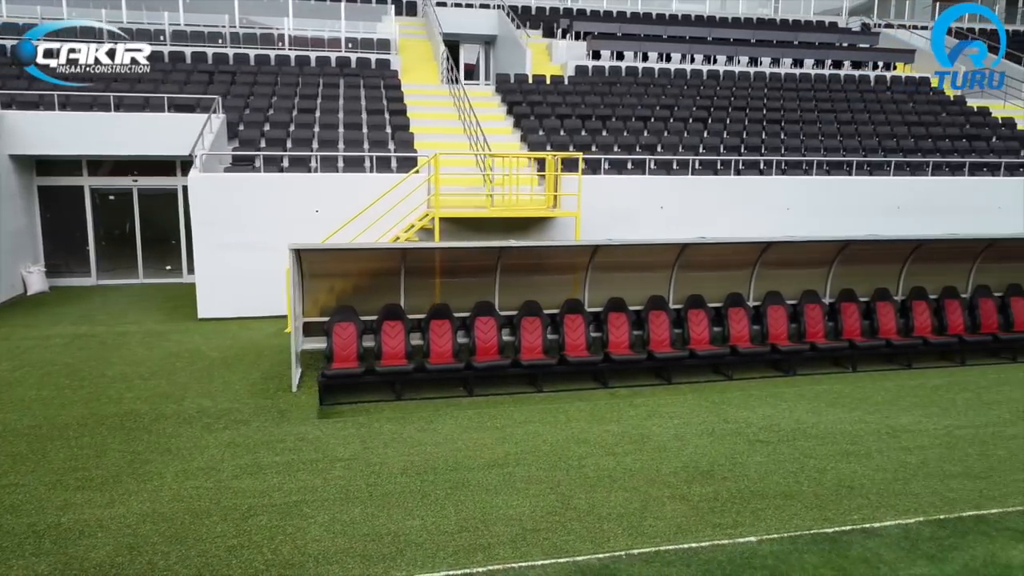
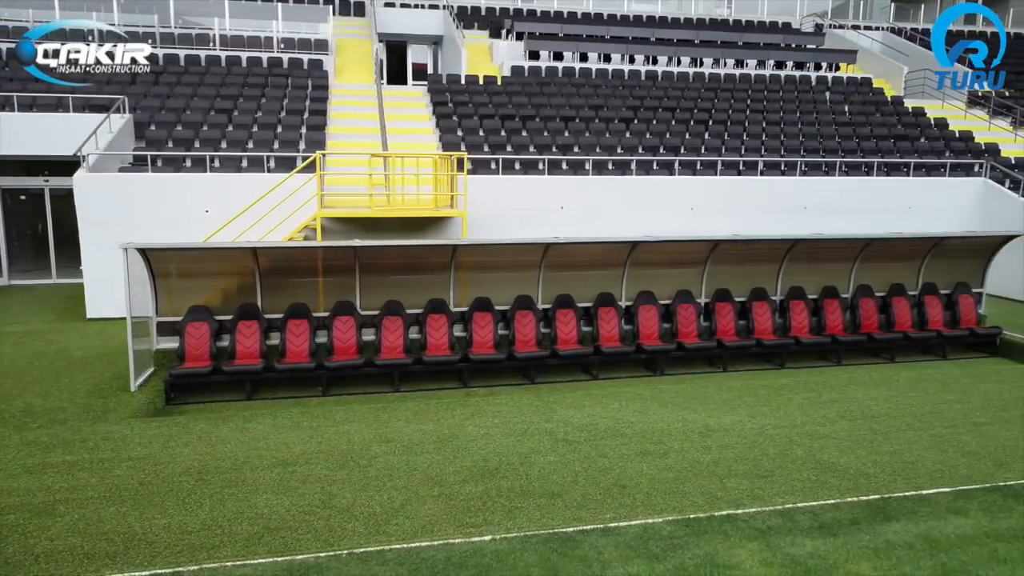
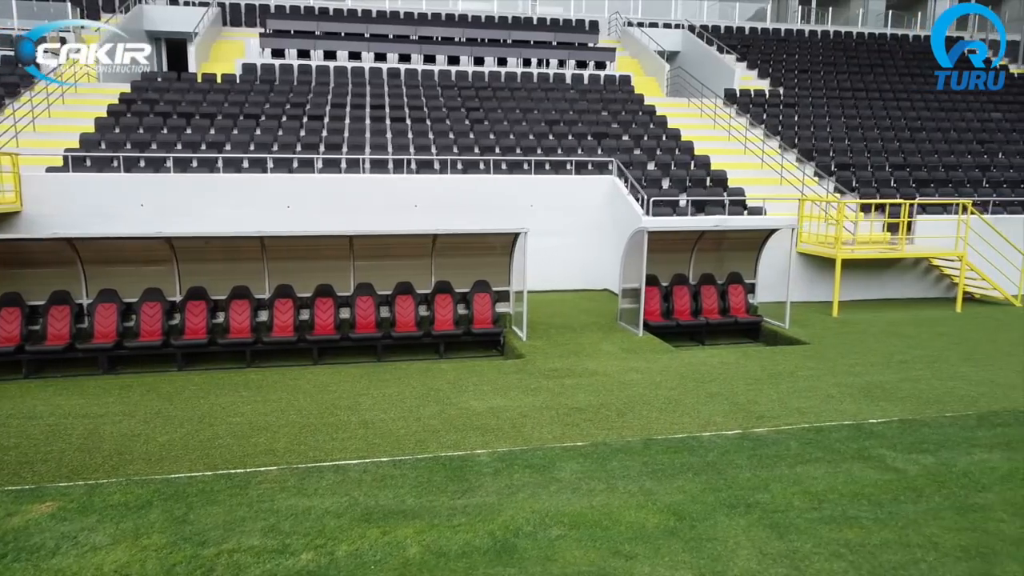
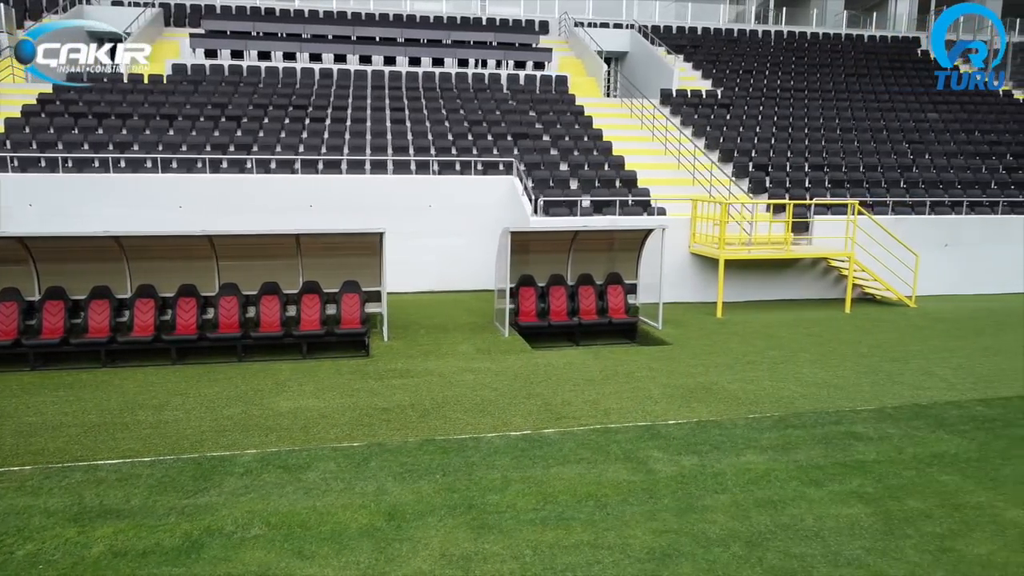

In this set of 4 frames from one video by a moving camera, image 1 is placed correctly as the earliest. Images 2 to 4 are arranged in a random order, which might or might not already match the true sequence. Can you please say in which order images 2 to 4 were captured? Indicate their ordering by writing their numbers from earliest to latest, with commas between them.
2, 3, 4
